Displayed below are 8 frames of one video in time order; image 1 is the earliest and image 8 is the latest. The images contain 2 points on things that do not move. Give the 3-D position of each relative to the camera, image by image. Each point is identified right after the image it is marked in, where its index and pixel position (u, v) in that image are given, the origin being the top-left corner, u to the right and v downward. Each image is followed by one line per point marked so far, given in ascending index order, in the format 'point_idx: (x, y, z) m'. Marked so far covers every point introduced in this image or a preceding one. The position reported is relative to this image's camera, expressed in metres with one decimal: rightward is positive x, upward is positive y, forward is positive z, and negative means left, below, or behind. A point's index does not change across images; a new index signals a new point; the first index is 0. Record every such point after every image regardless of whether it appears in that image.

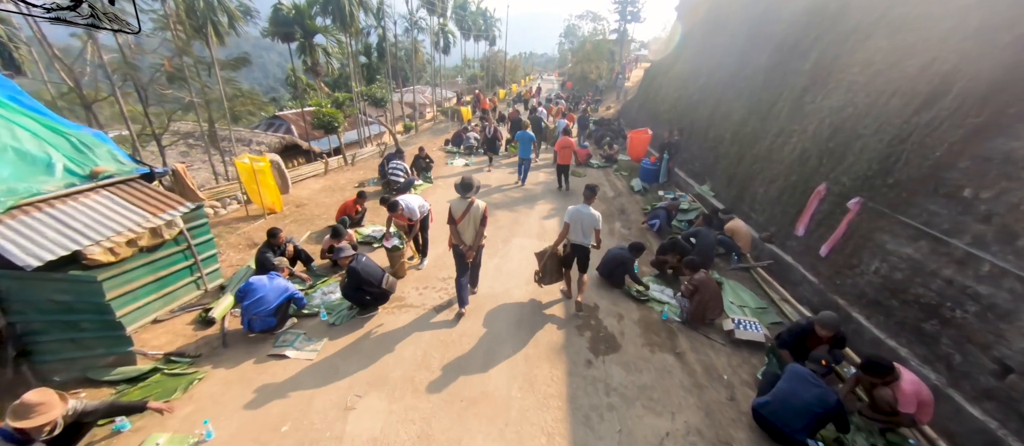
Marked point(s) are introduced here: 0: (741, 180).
0: (+6.1, +1.1, +9.0) m
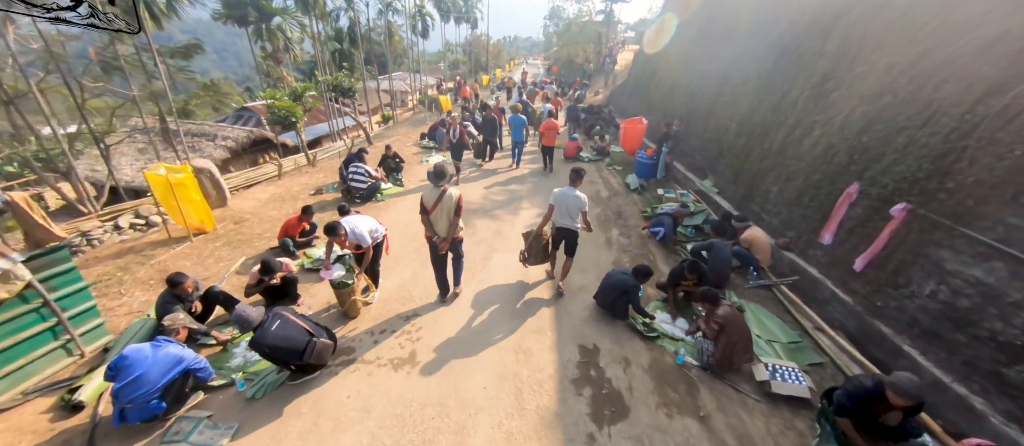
0: (+5.7, +1.1, +8.0) m
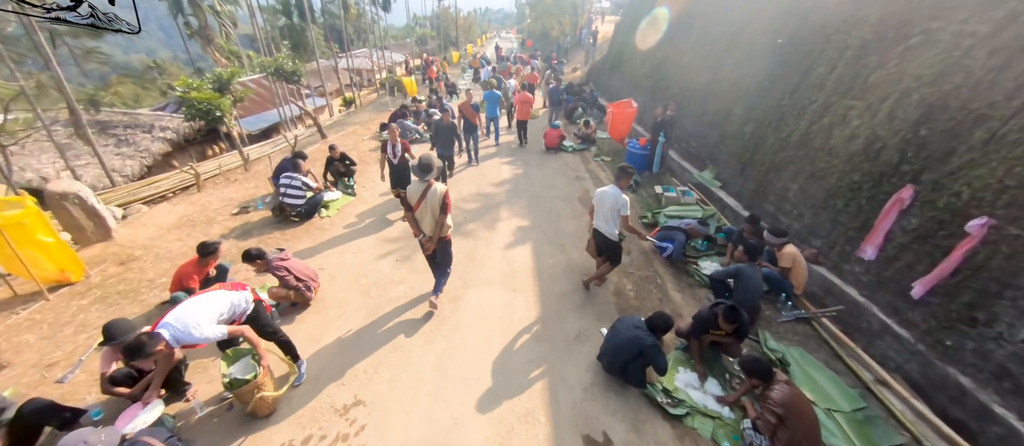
0: (+5.1, +1.1, +6.9) m
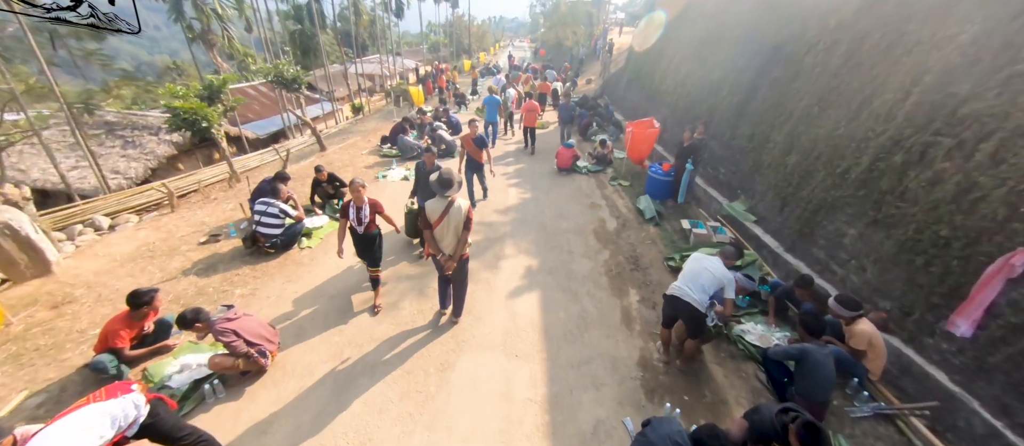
0: (+5.3, +0.3, +6.0) m
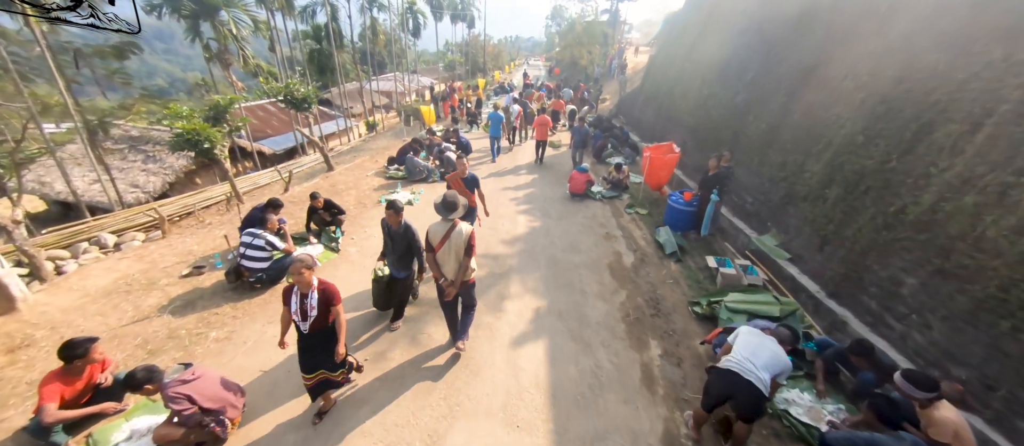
0: (+5.4, -0.4, +5.3) m
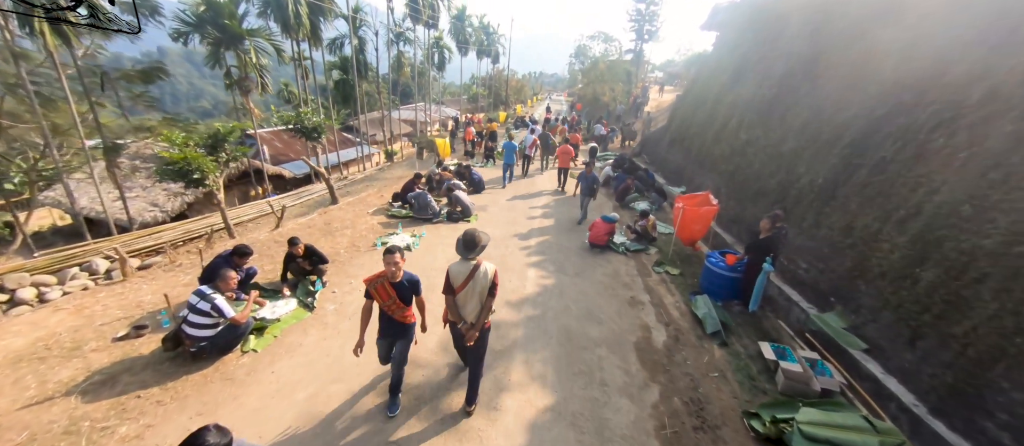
0: (+5.4, -1.6, +4.0) m
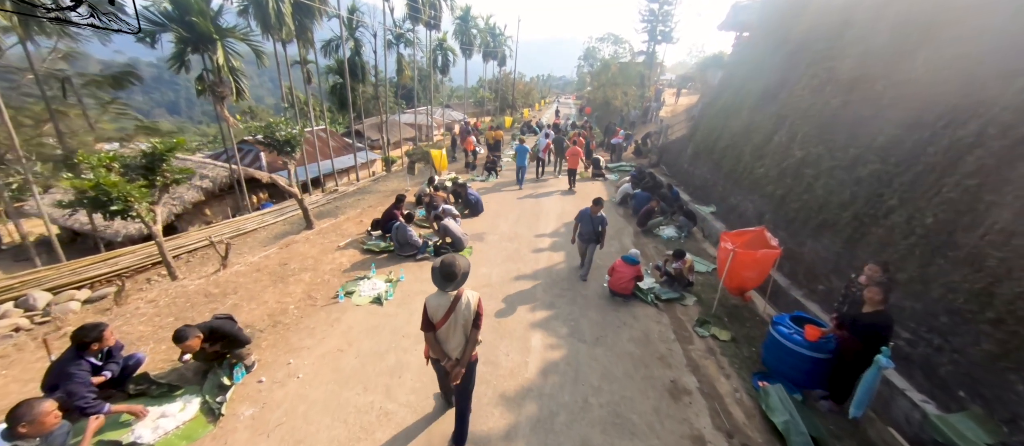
0: (+5.3, -2.4, +2.2) m
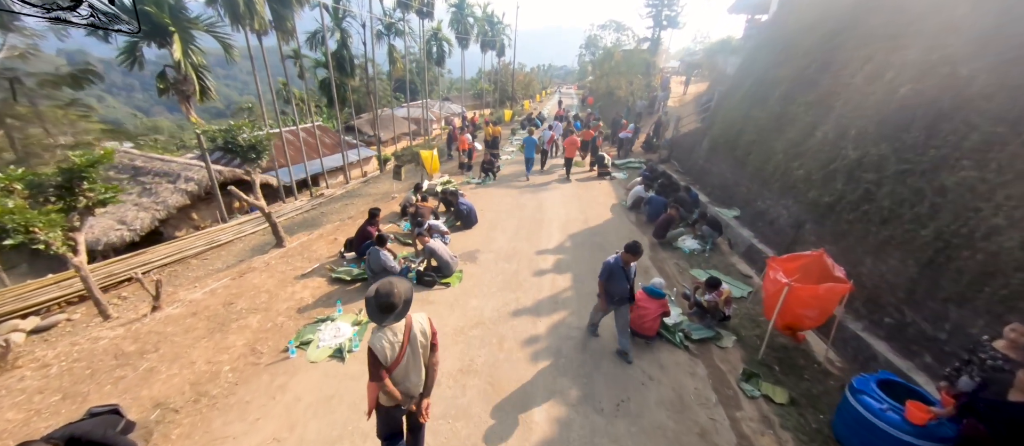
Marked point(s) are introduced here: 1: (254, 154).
0: (+5.3, -2.8, +1.0) m
1: (-7.2, +2.2, +9.9) m
